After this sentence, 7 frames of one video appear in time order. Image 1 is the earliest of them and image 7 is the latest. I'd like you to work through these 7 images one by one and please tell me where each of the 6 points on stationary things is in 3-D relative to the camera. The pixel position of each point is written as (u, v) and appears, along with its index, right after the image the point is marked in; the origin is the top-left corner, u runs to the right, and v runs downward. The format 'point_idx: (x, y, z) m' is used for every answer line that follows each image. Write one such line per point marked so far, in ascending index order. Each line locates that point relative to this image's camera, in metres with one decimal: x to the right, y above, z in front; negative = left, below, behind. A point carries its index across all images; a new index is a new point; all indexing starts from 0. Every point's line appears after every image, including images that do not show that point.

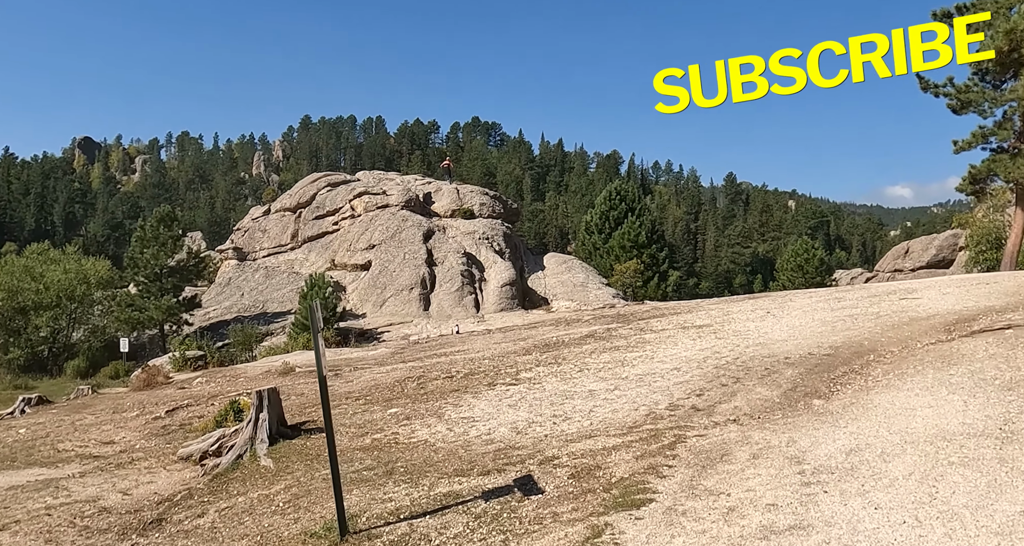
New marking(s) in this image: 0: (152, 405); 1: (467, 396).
0: (-7.8, -2.9, +14.7) m
1: (-0.7, -1.9, +10.6) m
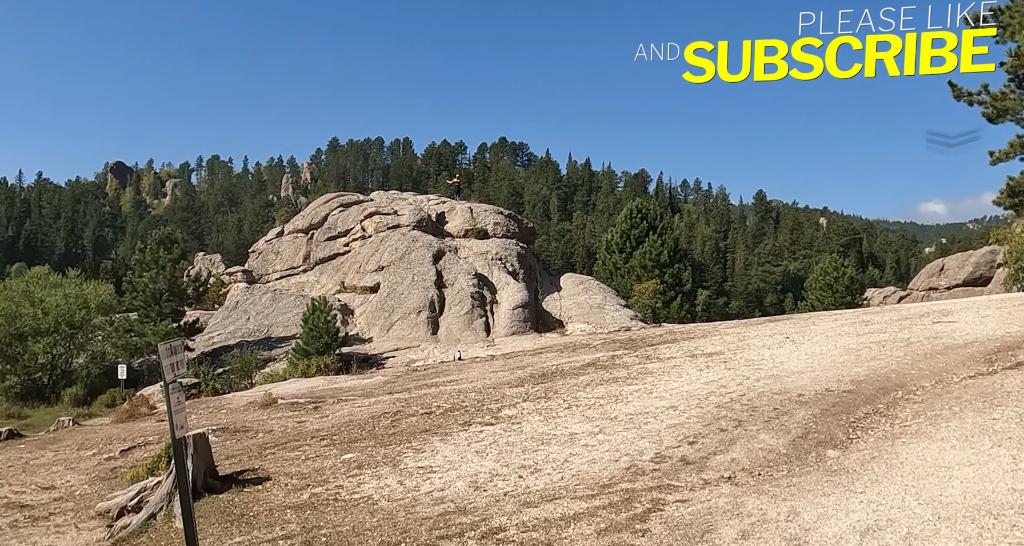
0: (-8.0, -3.4, +13.8) m
1: (-1.1, -2.3, +9.4) m
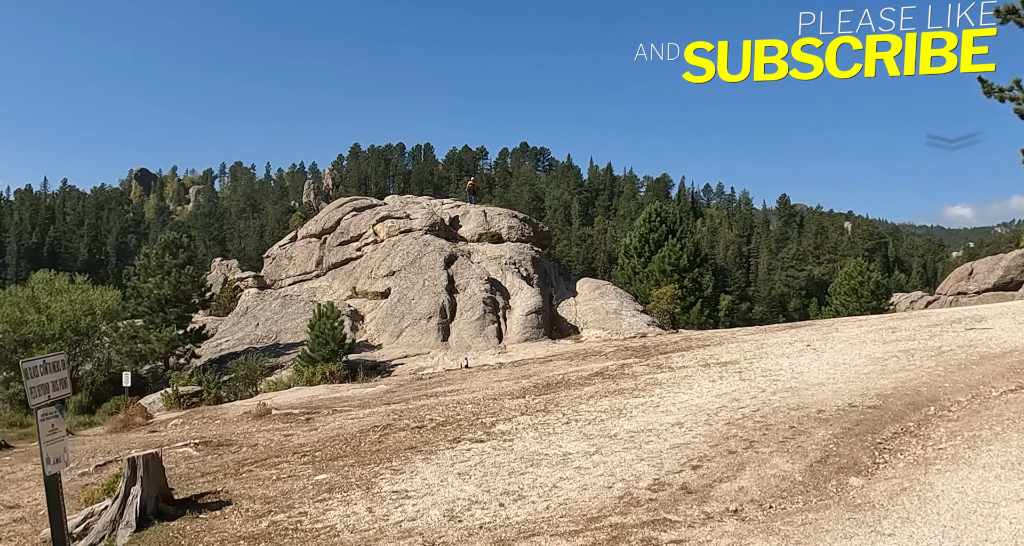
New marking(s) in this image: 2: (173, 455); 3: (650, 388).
0: (-8.0, -3.5, +13.2) m
1: (-1.2, -2.4, +8.7) m
2: (-5.8, -3.1, +11.6) m
3: (+2.5, -2.1, +12.2) m
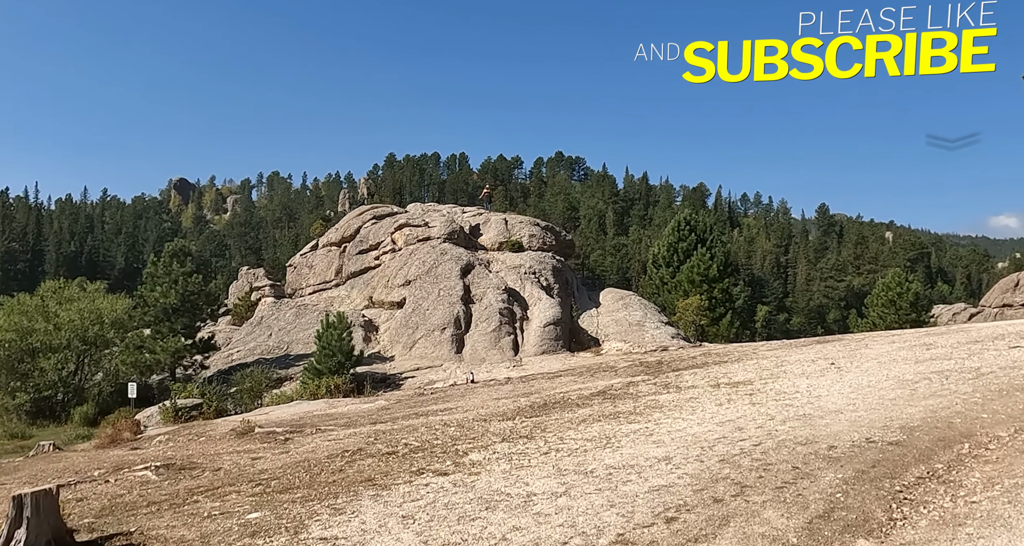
0: (-8.2, -3.7, +12.5) m
1: (-1.6, -2.5, +7.7) m
2: (-6.1, -3.3, +10.8) m
3: (+2.2, -2.3, +11.0) m
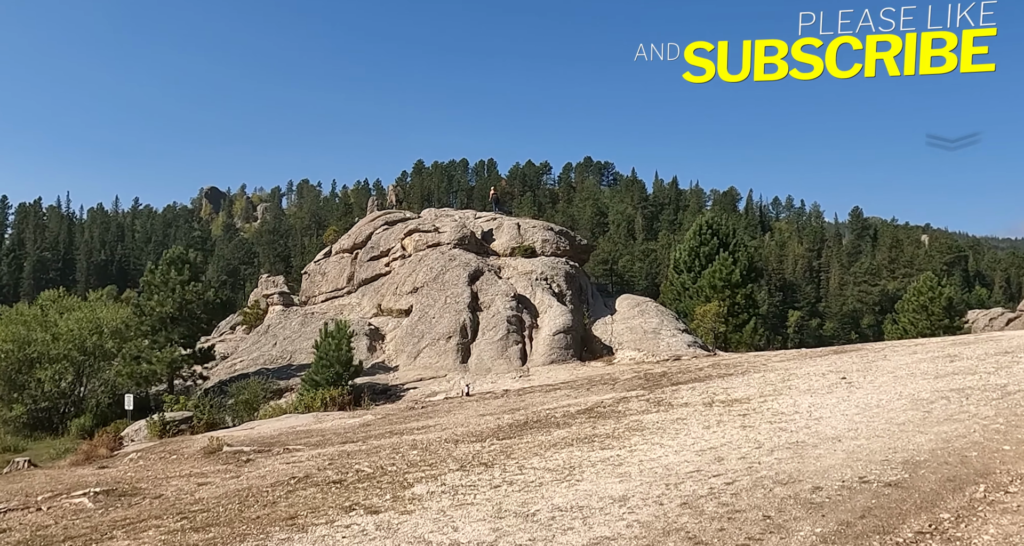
0: (-8.6, -3.9, +11.8) m
1: (-2.3, -2.6, +6.7) m
2: (-6.6, -3.5, +10.0) m
3: (+1.7, -2.4, +9.9) m
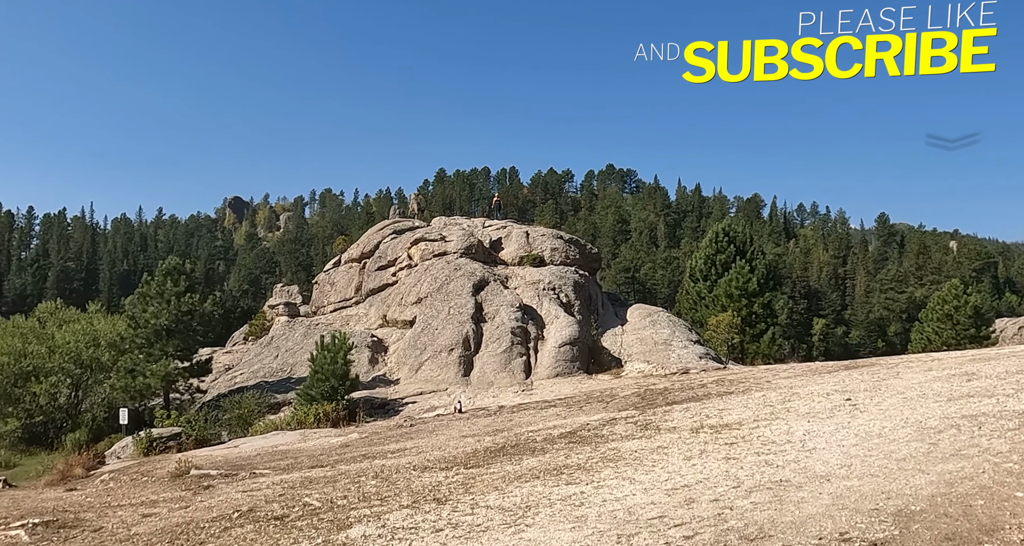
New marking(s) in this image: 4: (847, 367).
0: (-9.1, -4.2, +11.2) m
1: (-2.9, -2.8, +5.9) m
2: (-7.1, -3.7, +9.4) m
3: (+1.2, -2.6, +9.0) m
4: (+8.5, -2.4, +17.2) m
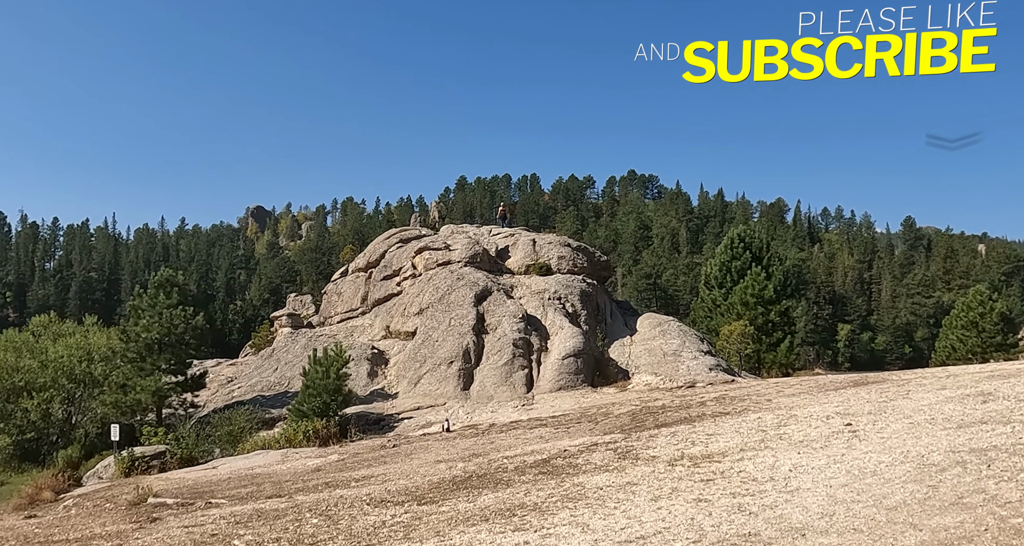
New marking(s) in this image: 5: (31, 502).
0: (-9.6, -4.5, +10.6) m
1: (-3.6, -3.0, +5.2) m
2: (-7.7, -4.0, +8.7) m
3: (+0.6, -2.8, +8.1) m
4: (+8.1, -2.6, +16.1) m
5: (-11.3, -5.3, +15.9) m
